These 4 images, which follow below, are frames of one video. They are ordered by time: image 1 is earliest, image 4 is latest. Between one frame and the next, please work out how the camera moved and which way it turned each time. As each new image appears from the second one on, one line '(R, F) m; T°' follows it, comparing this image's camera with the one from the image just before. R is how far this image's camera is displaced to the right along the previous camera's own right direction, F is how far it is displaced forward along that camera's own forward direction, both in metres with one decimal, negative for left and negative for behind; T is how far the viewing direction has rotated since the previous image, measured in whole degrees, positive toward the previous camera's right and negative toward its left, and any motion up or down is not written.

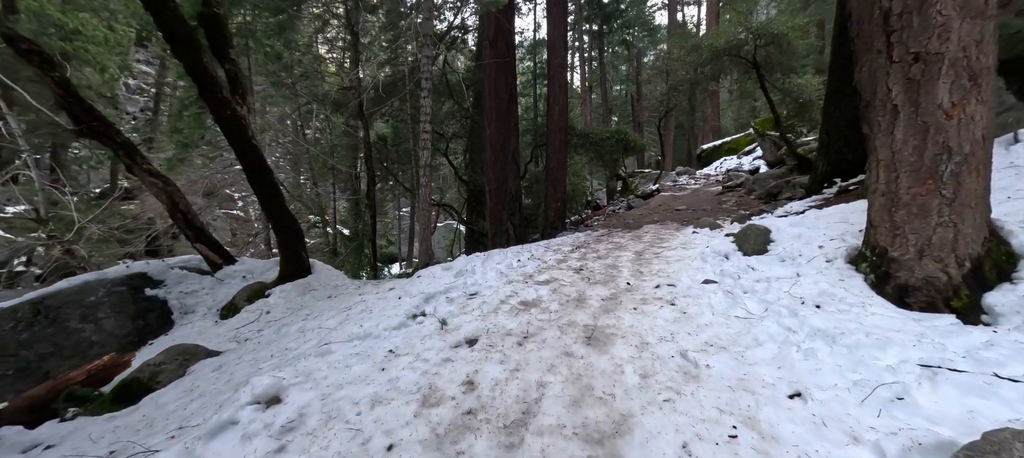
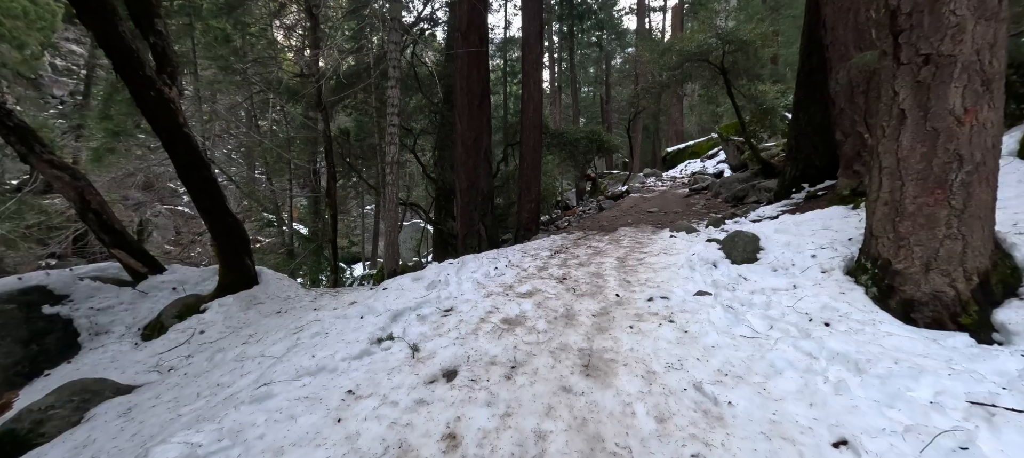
(-0.1, +0.5) m; +5°
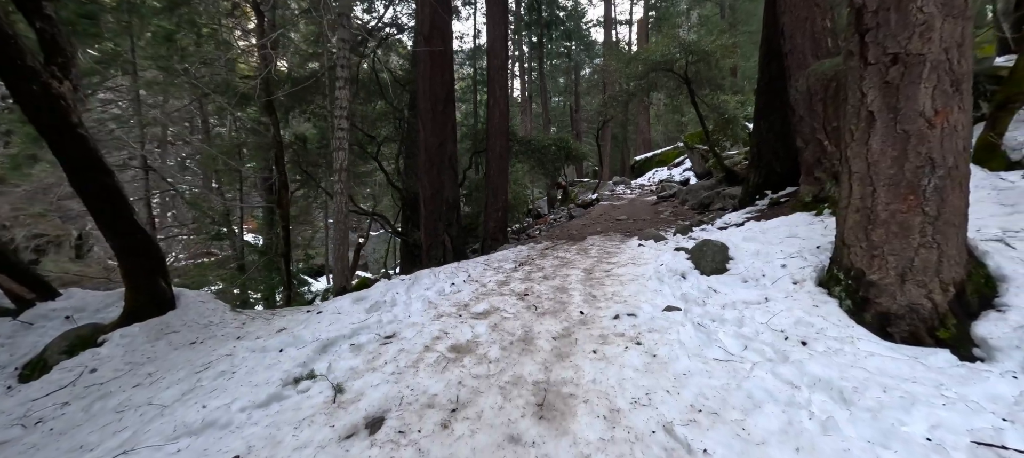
(+0.2, +0.4) m; +4°
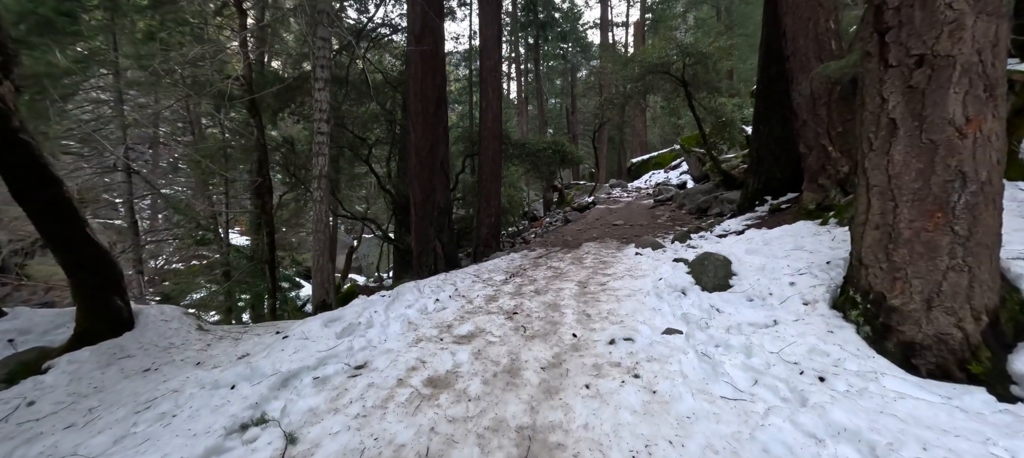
(+0.1, +0.3) m; 0°
